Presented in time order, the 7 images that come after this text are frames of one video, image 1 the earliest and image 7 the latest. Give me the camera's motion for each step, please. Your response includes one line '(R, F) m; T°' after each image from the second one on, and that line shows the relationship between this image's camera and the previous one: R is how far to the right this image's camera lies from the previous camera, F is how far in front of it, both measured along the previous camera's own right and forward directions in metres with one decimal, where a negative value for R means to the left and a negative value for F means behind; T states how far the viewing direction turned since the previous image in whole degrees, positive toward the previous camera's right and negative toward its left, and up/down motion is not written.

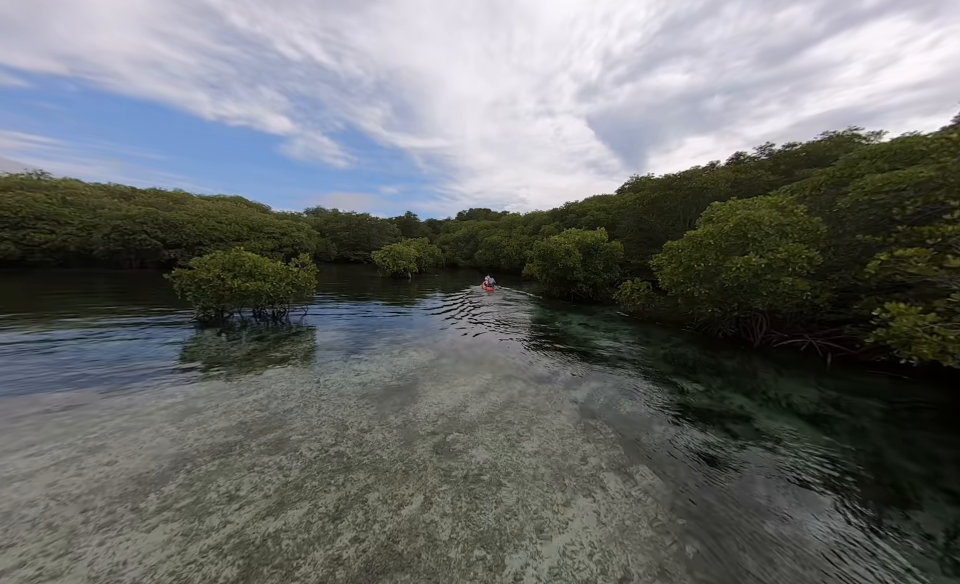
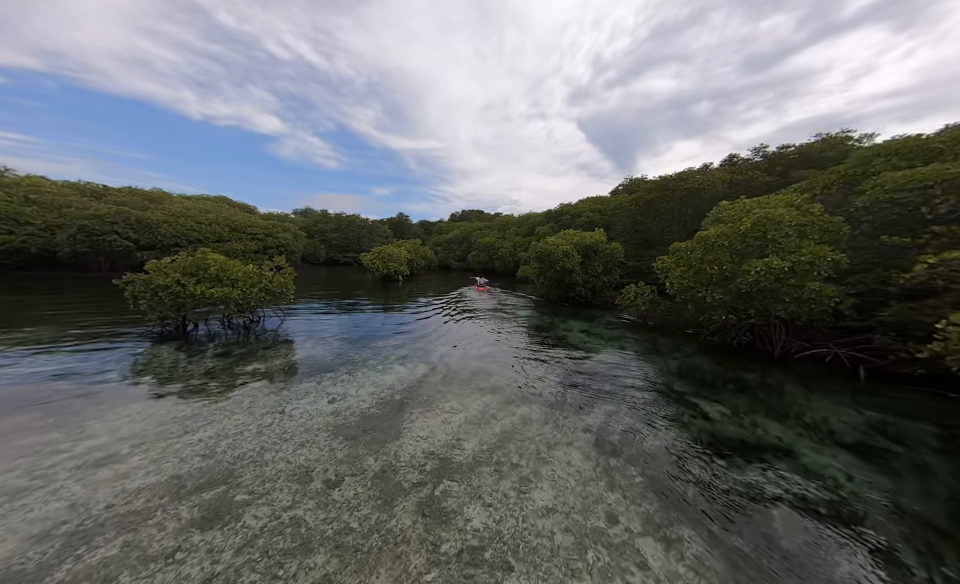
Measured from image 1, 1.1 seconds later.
(-0.1, +1.4) m; +1°
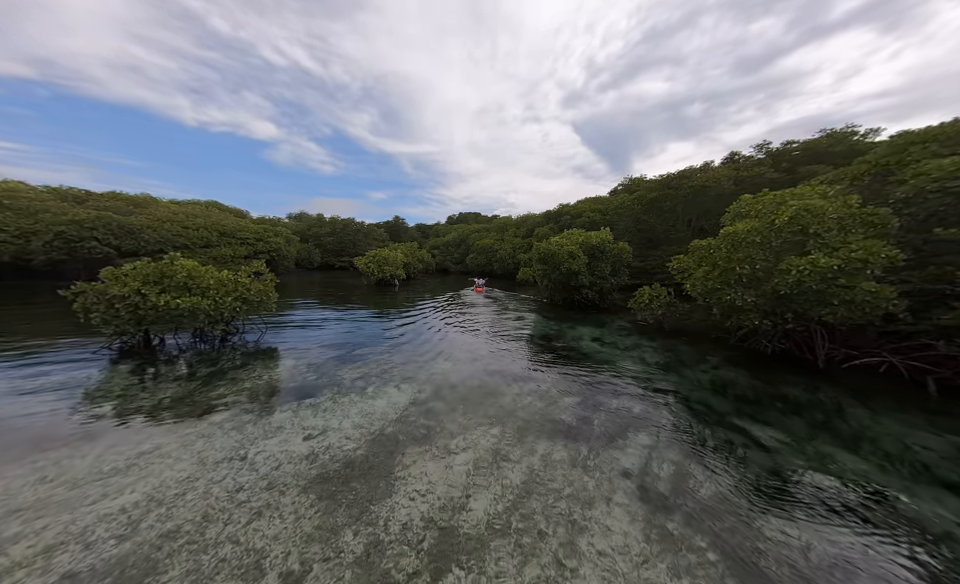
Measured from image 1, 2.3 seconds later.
(-0.2, +1.5) m; 0°
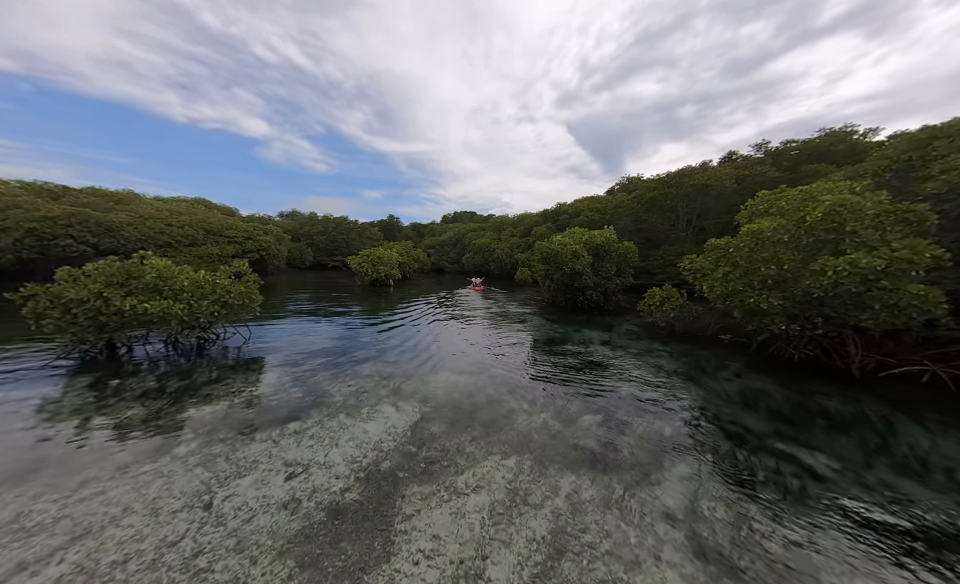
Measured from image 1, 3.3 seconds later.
(-0.4, +1.1) m; +1°
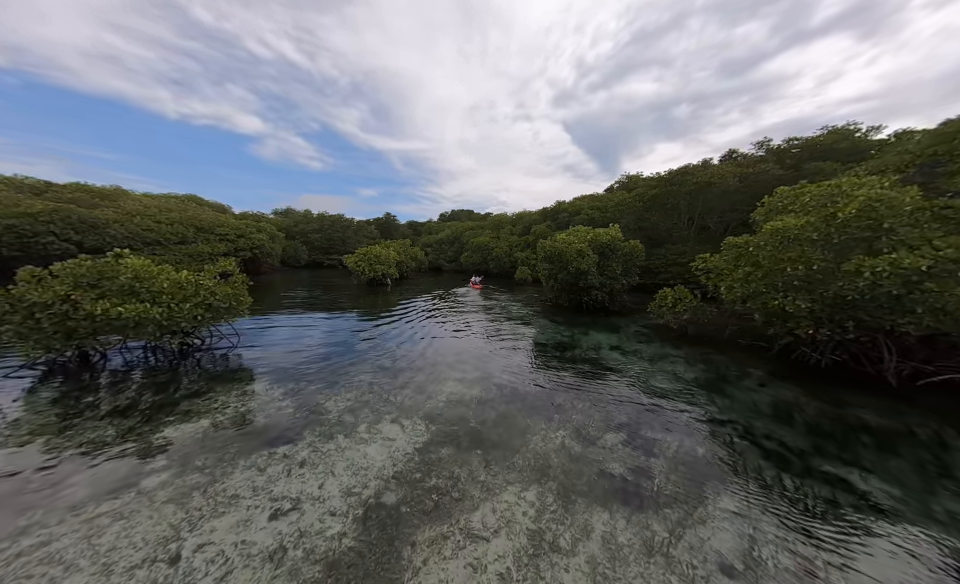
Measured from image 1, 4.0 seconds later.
(-0.4, +0.8) m; +1°
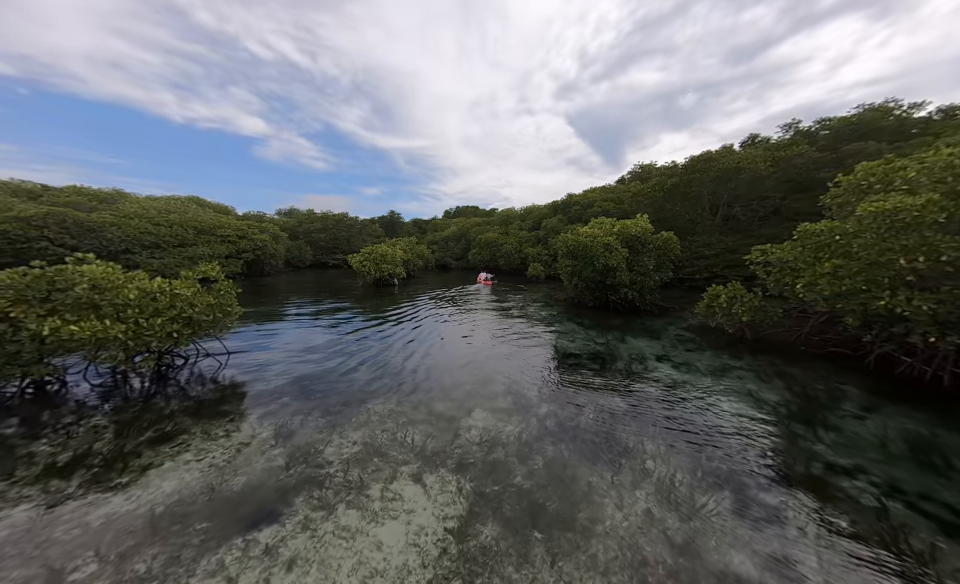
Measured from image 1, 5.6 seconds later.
(-0.9, +2.0) m; -1°
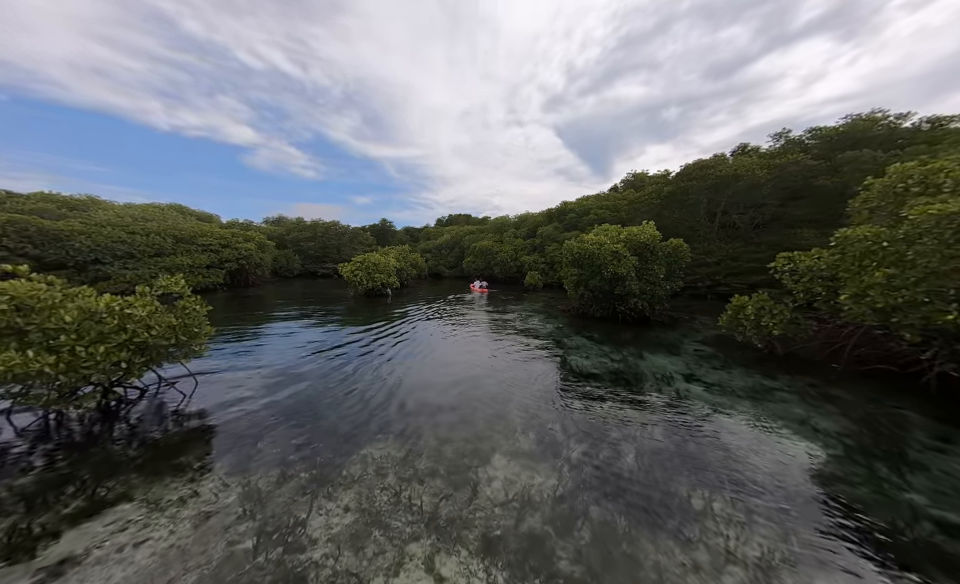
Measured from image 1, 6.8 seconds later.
(-0.7, +1.4) m; +2°
